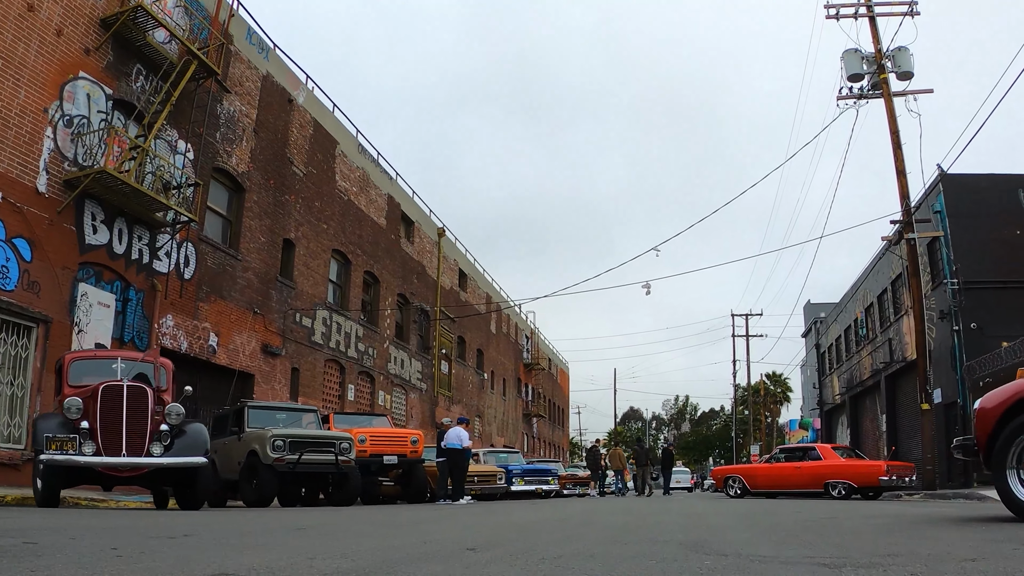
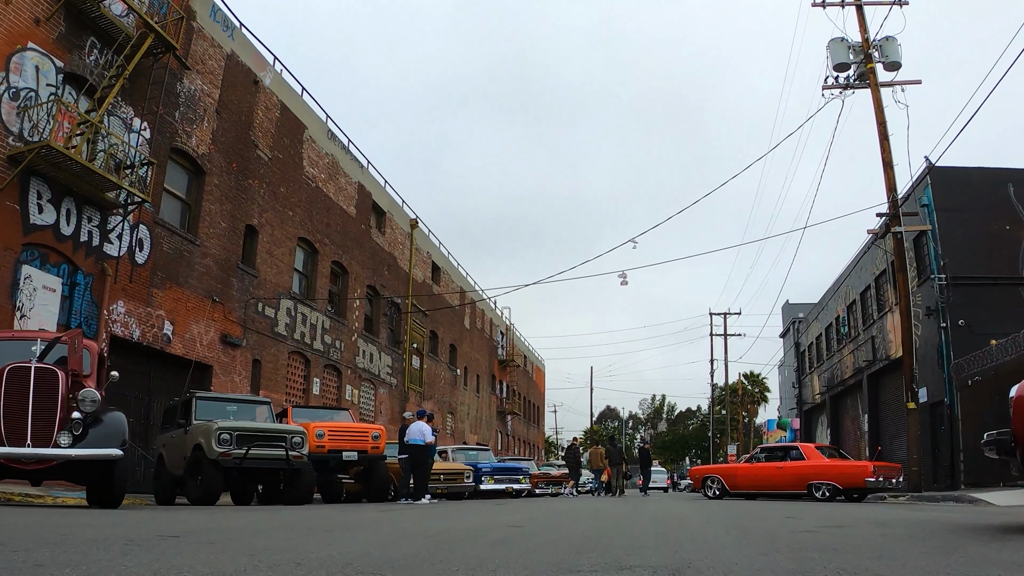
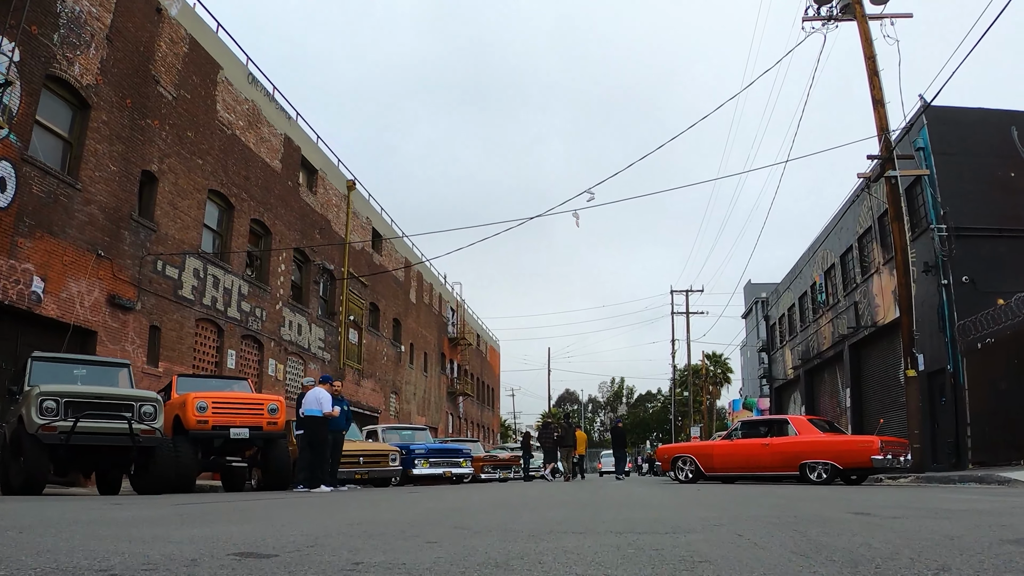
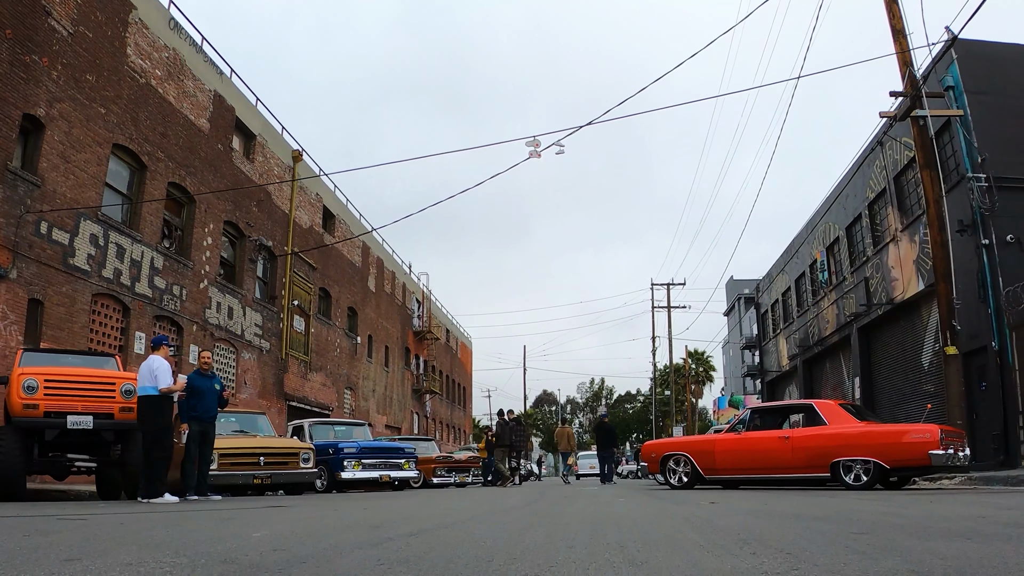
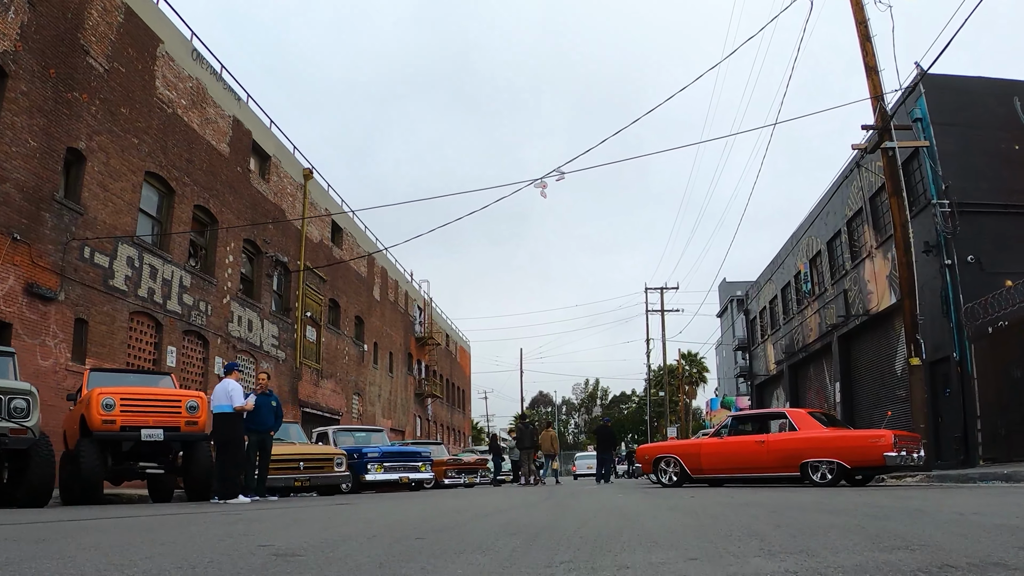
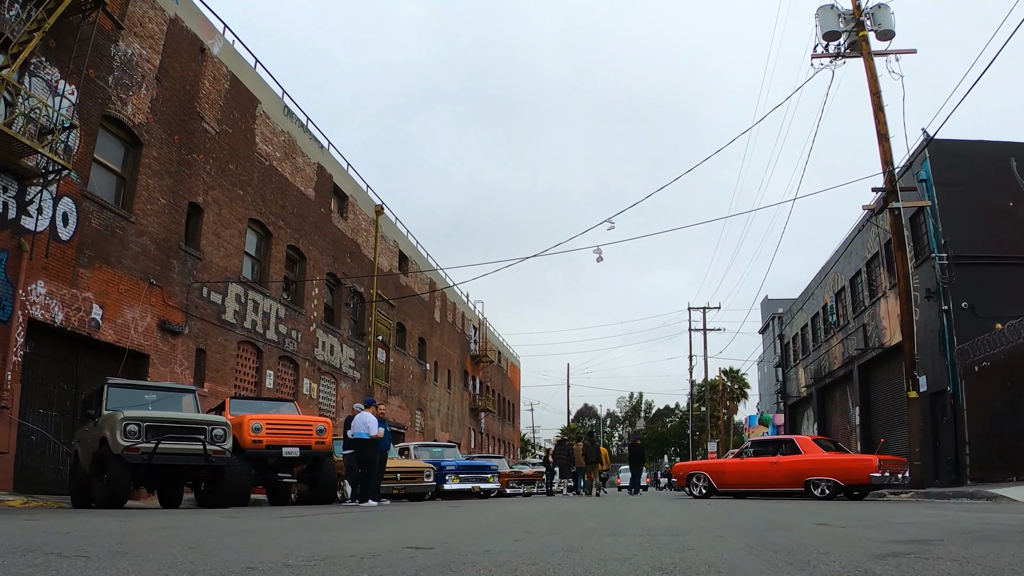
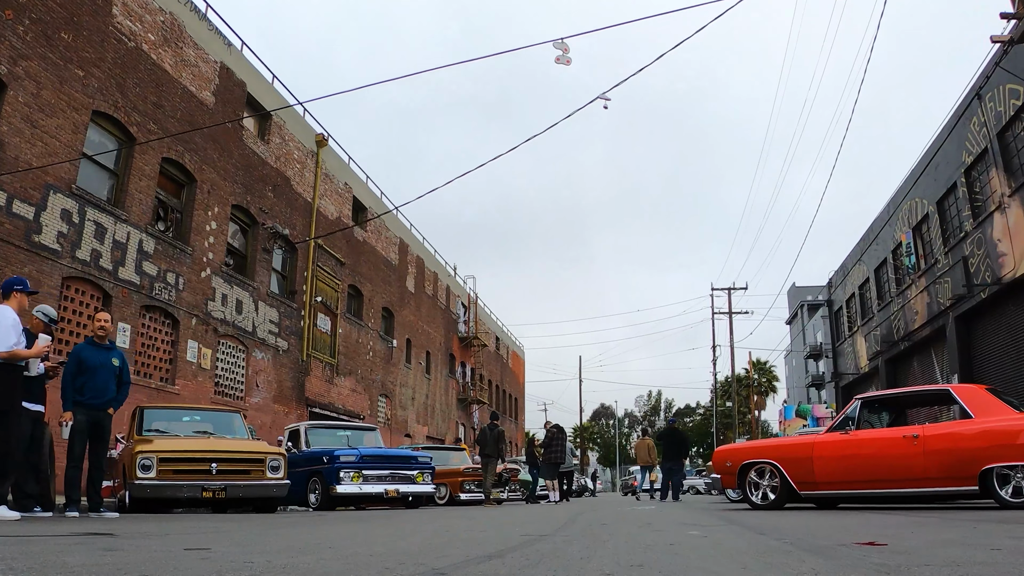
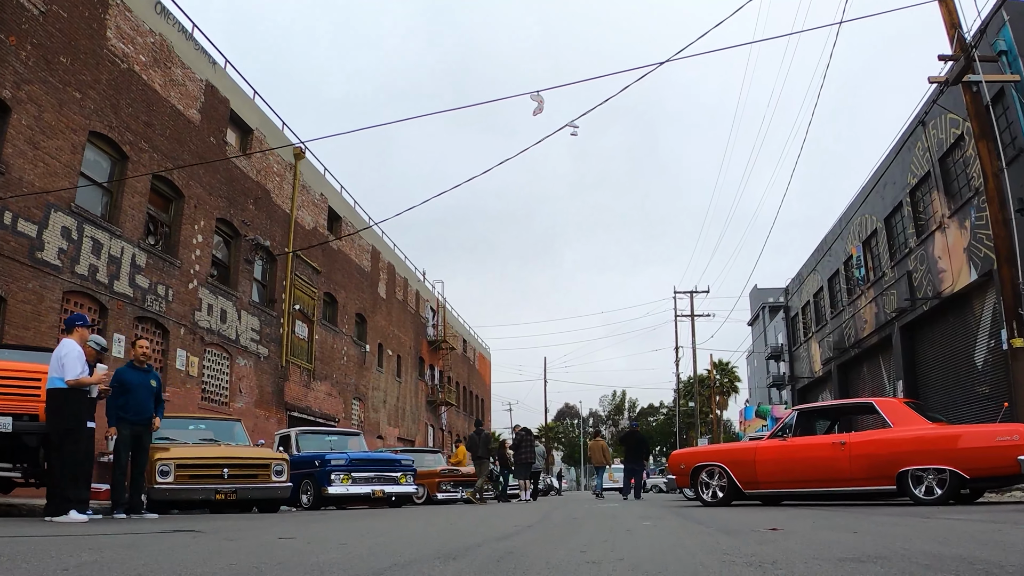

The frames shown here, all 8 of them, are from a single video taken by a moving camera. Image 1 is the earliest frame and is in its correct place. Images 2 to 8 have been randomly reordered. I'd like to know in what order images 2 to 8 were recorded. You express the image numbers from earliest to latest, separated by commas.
2, 6, 3, 5, 4, 8, 7
